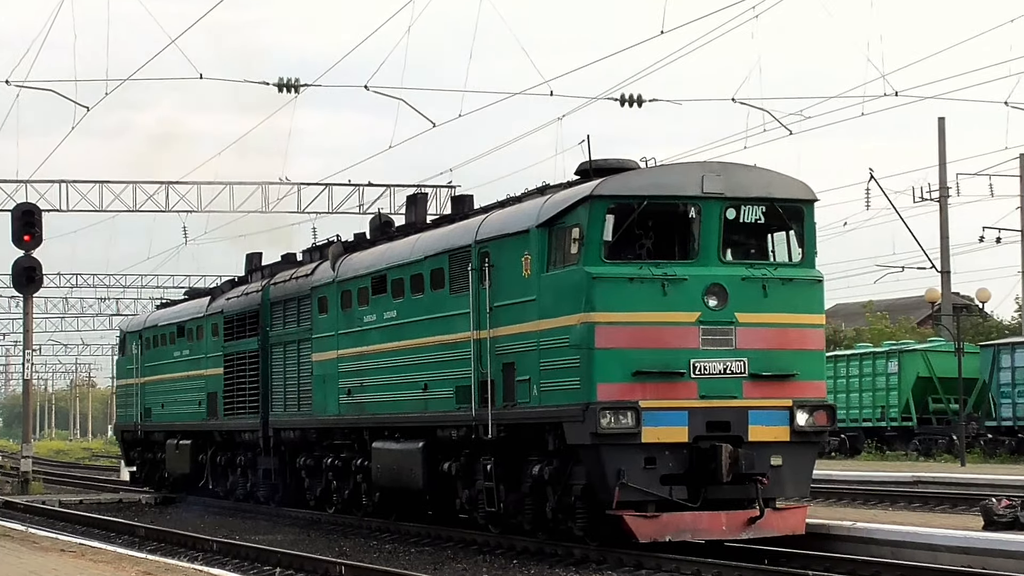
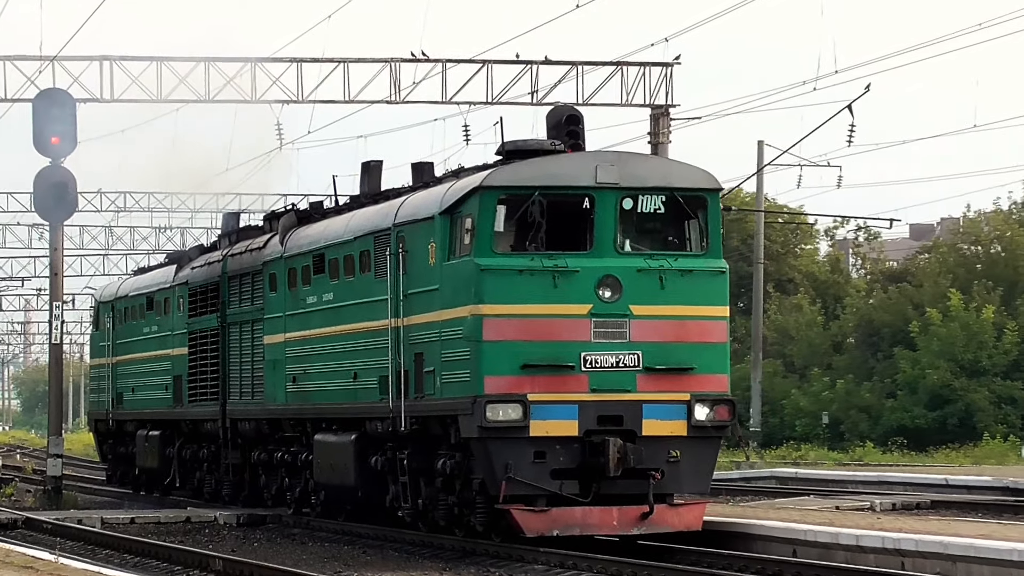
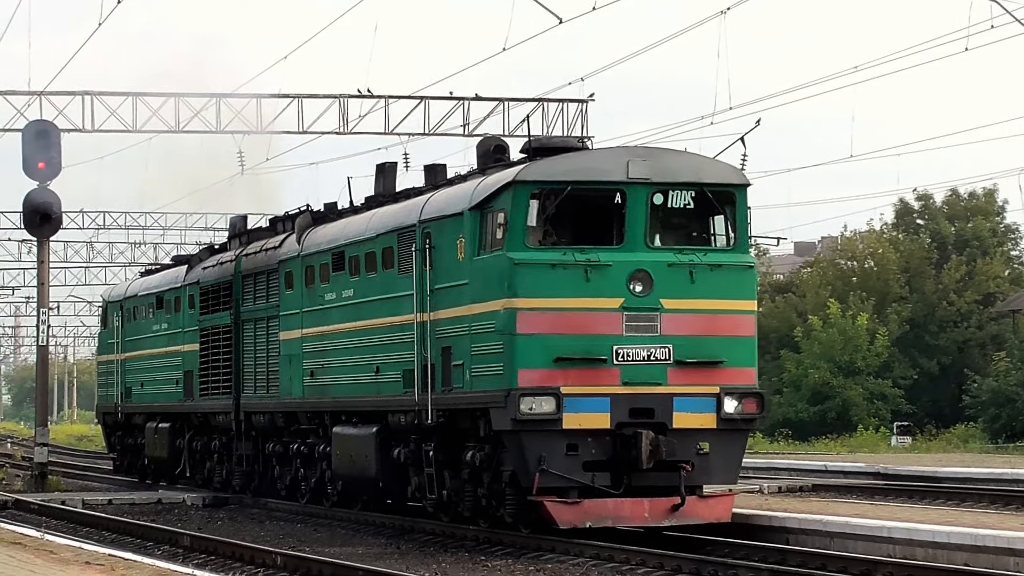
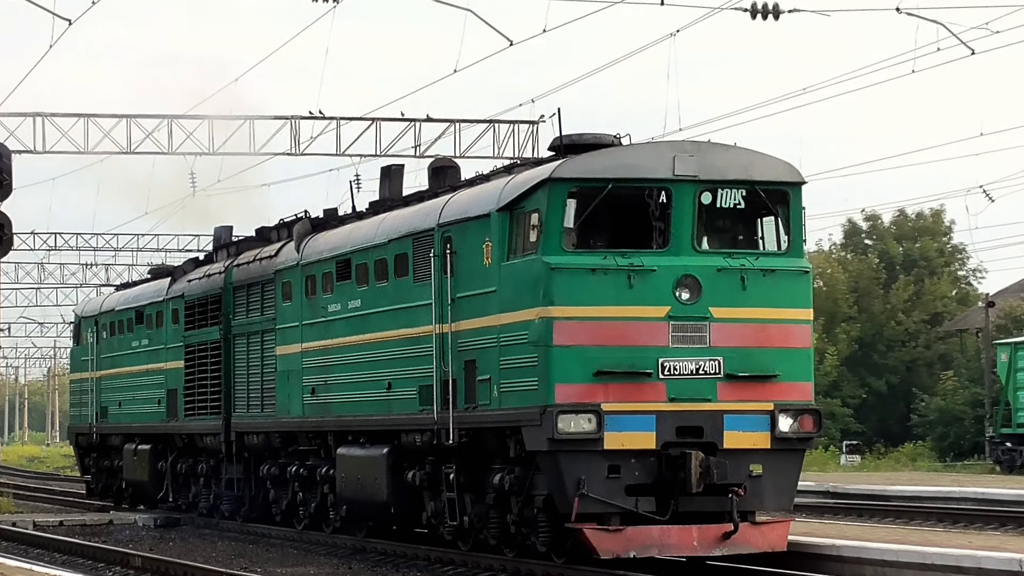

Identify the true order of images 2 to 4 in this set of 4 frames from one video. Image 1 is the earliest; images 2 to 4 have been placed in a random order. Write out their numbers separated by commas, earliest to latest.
4, 3, 2
